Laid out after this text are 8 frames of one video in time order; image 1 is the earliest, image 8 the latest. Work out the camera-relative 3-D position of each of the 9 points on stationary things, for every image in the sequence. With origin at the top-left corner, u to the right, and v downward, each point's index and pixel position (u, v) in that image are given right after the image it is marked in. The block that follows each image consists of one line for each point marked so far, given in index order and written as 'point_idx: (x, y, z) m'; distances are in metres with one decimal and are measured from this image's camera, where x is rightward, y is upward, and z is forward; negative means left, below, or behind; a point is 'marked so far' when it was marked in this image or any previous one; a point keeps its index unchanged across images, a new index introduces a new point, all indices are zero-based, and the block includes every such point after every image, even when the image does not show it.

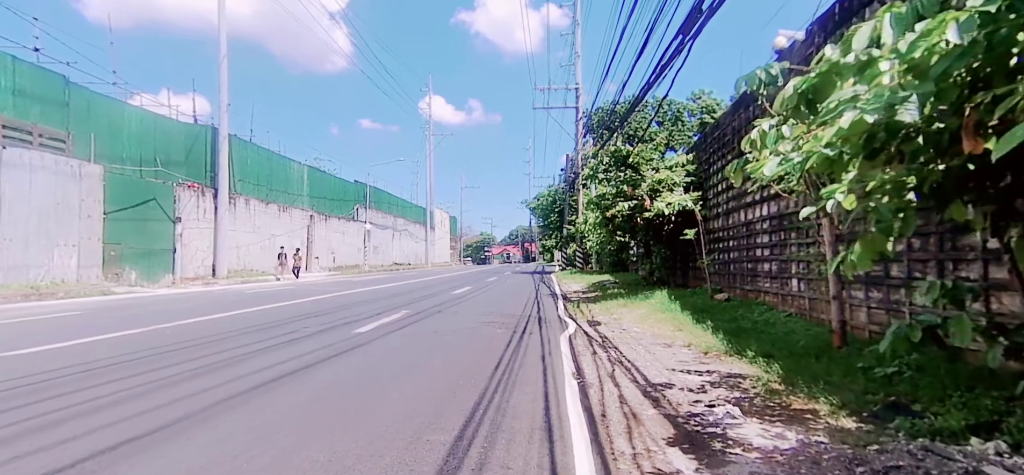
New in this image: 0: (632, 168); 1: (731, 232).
0: (+3.2, +1.8, +13.3) m
1: (+4.5, +0.1, +10.3) m
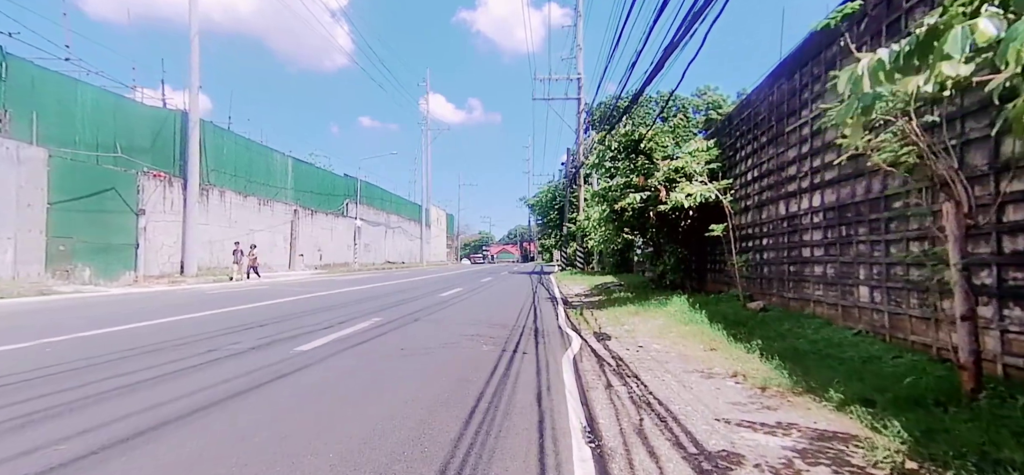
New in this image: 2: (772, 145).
0: (+3.0, +1.9, +11.6) m
1: (+4.3, +0.2, +8.6) m
2: (+4.4, +1.6, +8.5) m
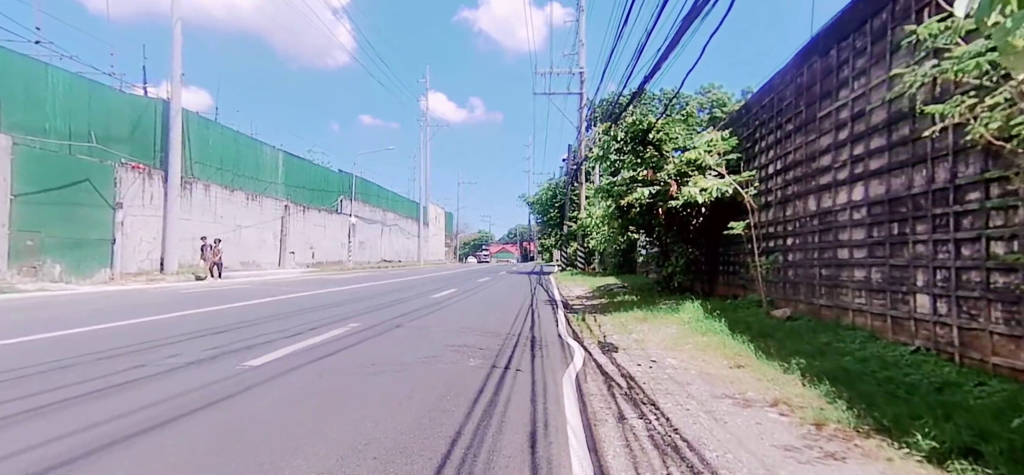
0: (+3.0, +1.9, +10.7) m
1: (+4.3, +0.2, +7.7) m
2: (+4.3, +1.6, +7.6) m
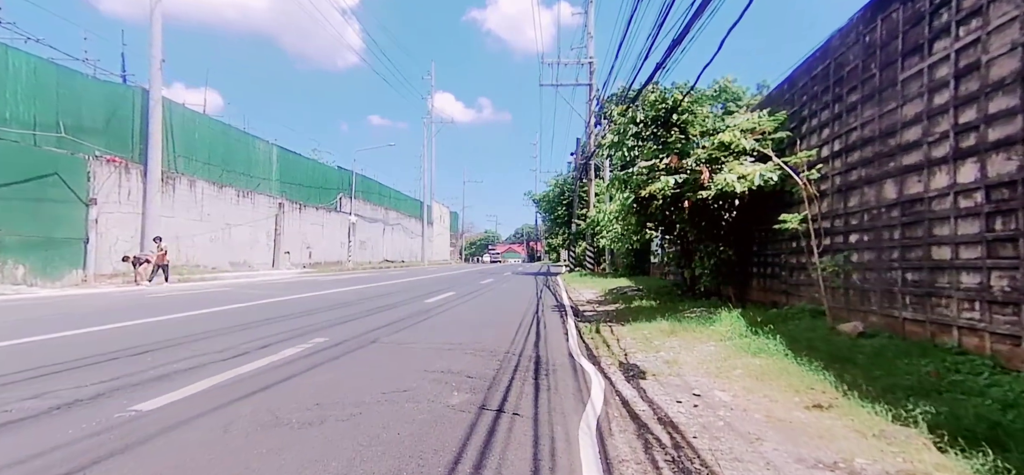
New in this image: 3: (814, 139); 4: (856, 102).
0: (+3.0, +2.0, +9.2) m
1: (+4.3, +0.2, +6.2) m
2: (+4.3, +1.6, +6.1) m
3: (+4.4, +1.4, +7.4) m
4: (+4.3, +1.7, +6.4) m
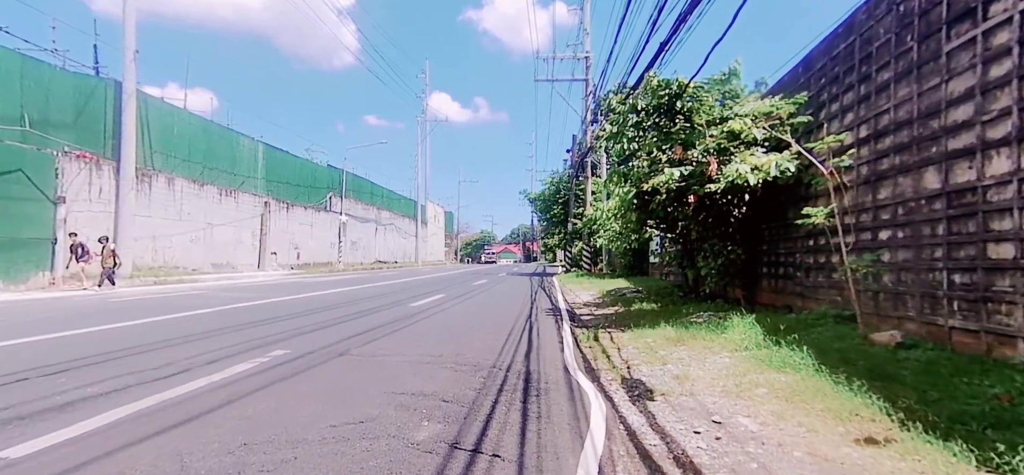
0: (+2.9, +2.0, +8.5) m
1: (+4.1, +0.3, +5.5) m
2: (+4.2, +1.7, +5.4) m
3: (+4.3, +1.5, +6.7) m
4: (+4.2, +1.7, +5.7) m
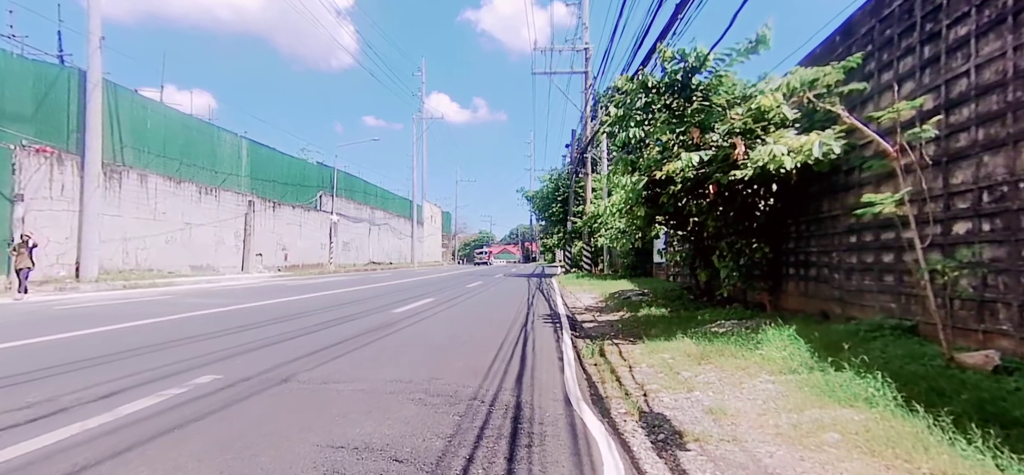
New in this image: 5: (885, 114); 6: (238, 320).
0: (+2.7, +2.1, +7.4) m
1: (+4.0, +0.3, +4.4) m
2: (+4.0, +1.7, +4.3) m
3: (+4.1, +1.5, +5.5) m
4: (+4.1, +1.8, +4.5) m
5: (+3.8, +1.3, +5.3) m
6: (-5.4, -1.7, +10.0) m
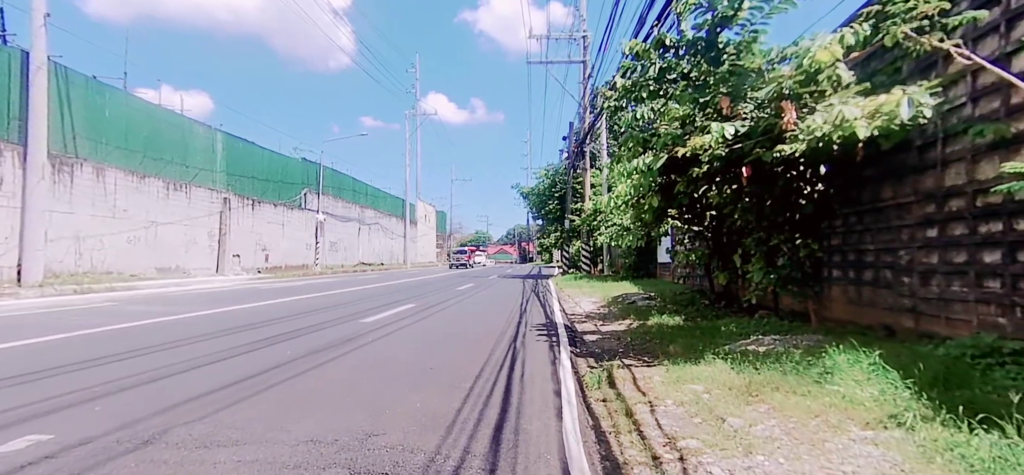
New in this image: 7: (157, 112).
0: (+2.6, +2.1, +5.9) m
1: (+3.8, +0.4, +2.9) m
2: (+3.9, +1.8, +2.8) m
3: (+4.0, +1.6, +4.1) m
4: (+3.9, +1.9, +3.1) m
5: (+3.6, +1.3, +3.9) m
6: (-5.6, -1.6, +8.5) m
7: (-12.5, +4.5, +17.8) m
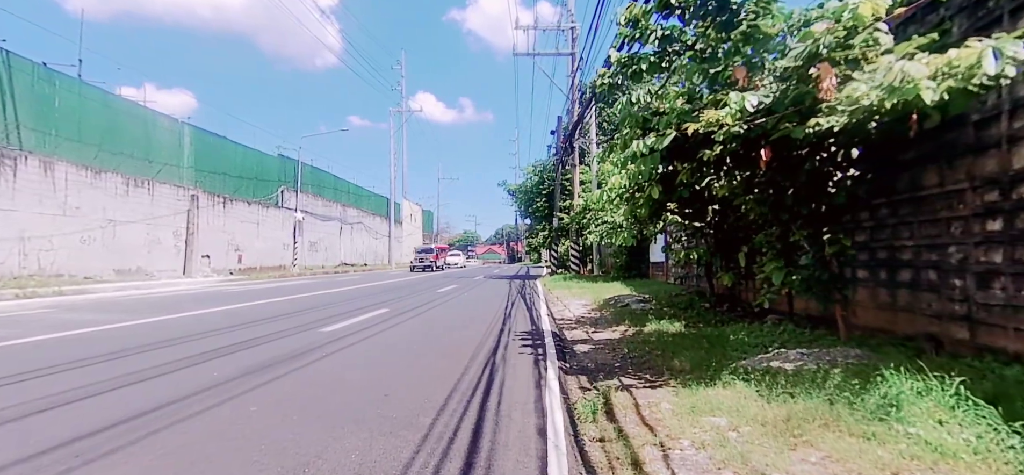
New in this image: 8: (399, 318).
0: (+2.3, +2.2, +5.0) m
1: (+3.7, +0.4, +2.1) m
2: (+3.7, +1.8, +2.0) m
3: (+3.8, +1.6, +3.2) m
4: (+3.7, +1.9, +2.2) m
5: (+3.5, +1.4, +3.0) m
6: (-5.9, -1.6, +7.5) m
7: (-13.0, +4.5, +16.6) m
8: (-2.3, -1.5, +8.2) m
